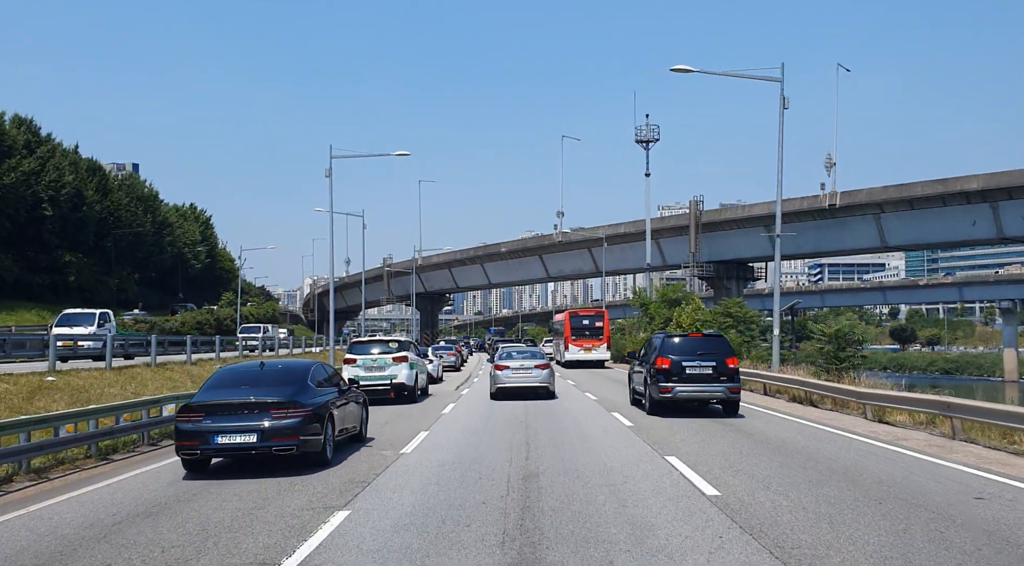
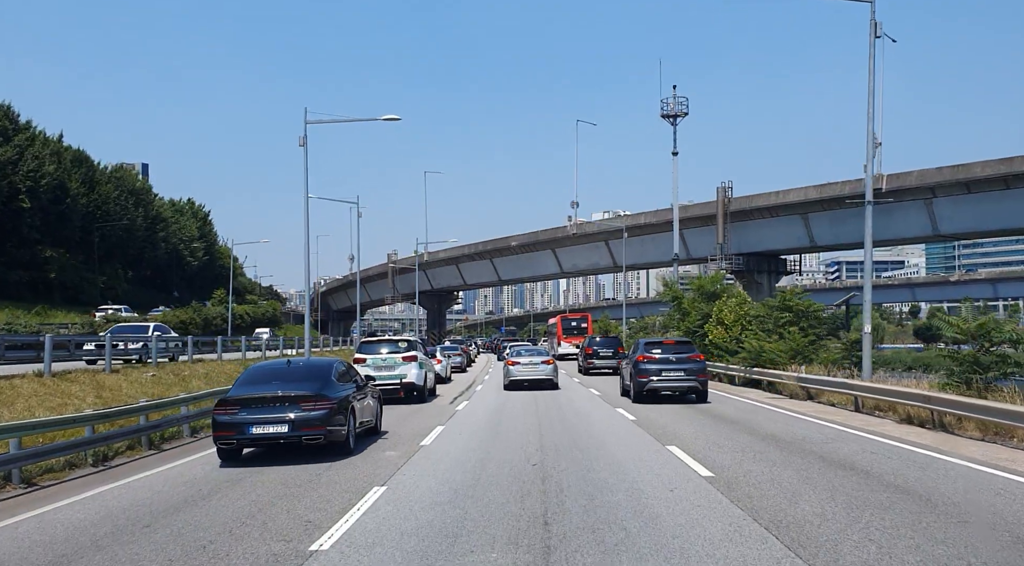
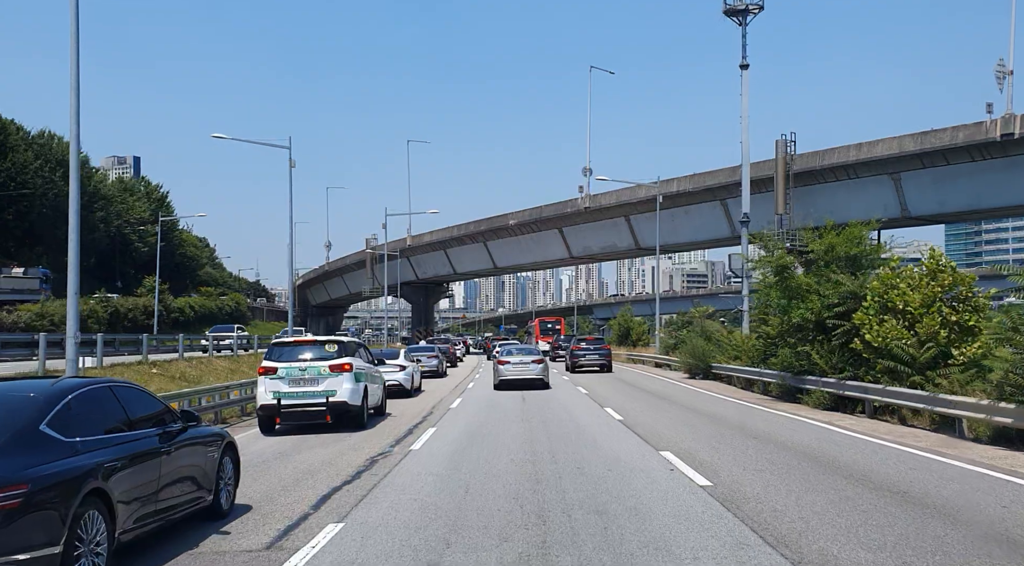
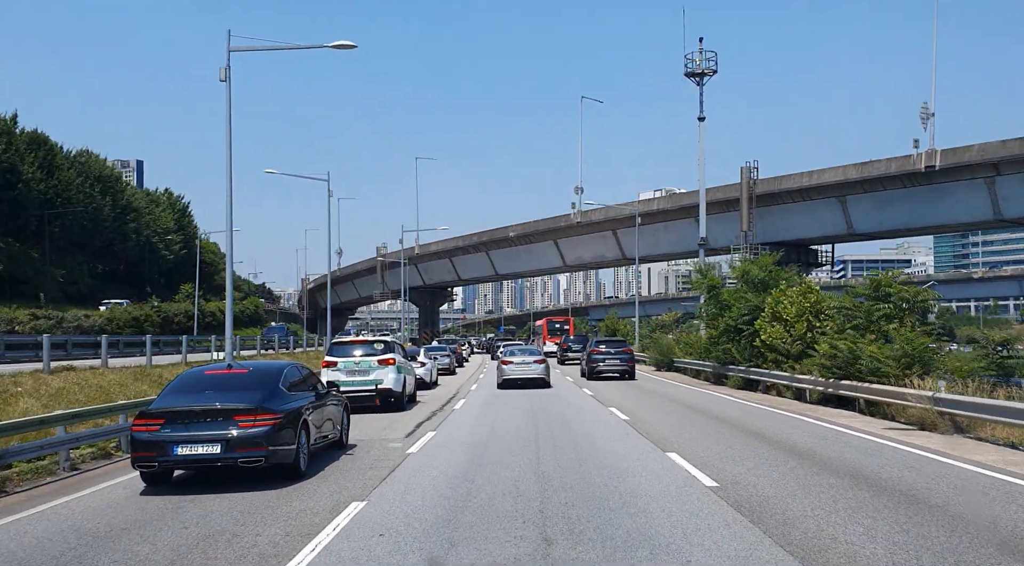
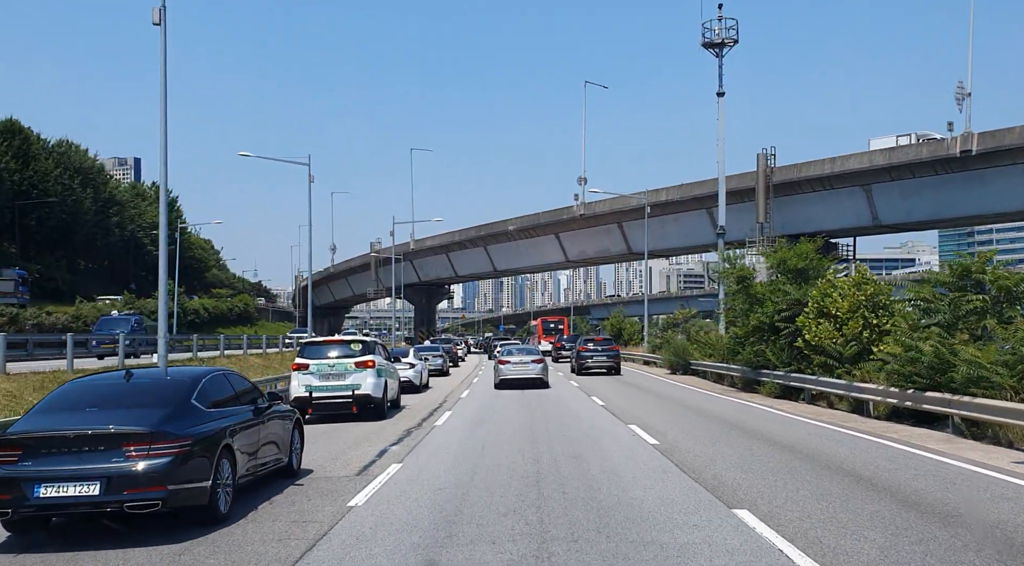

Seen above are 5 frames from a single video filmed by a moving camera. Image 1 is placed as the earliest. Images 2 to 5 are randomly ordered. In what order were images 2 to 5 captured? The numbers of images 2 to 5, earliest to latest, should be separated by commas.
2, 4, 5, 3
